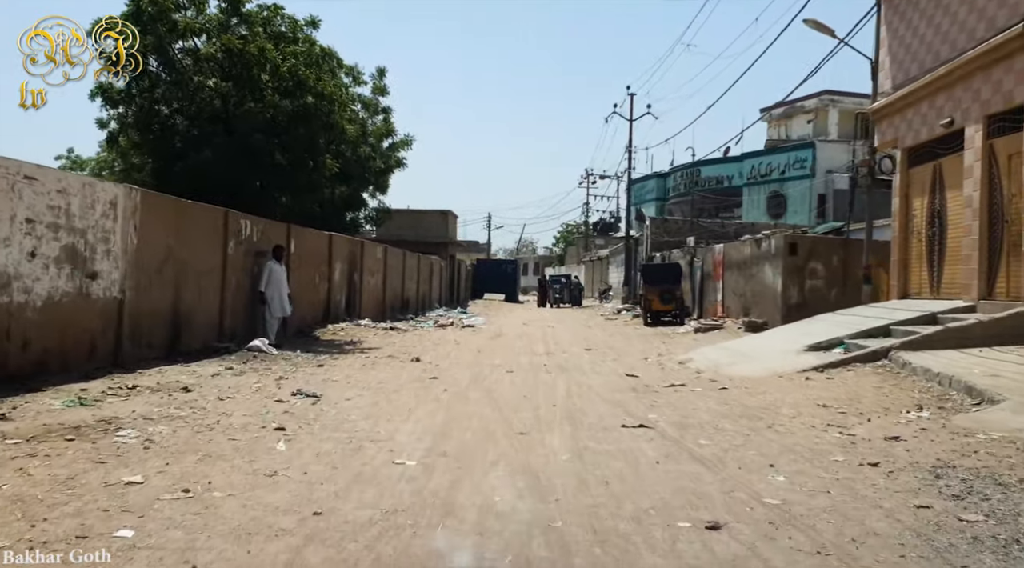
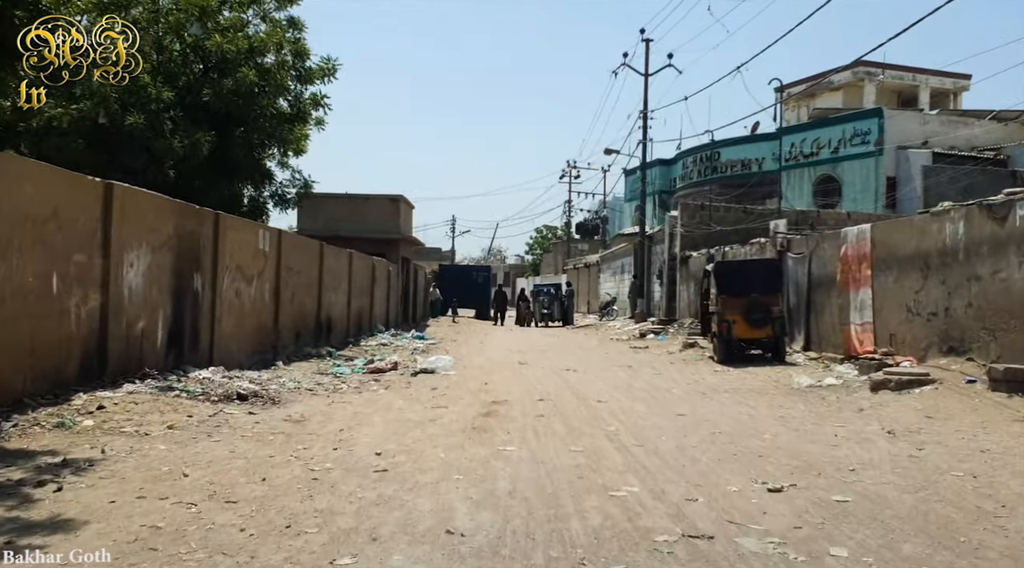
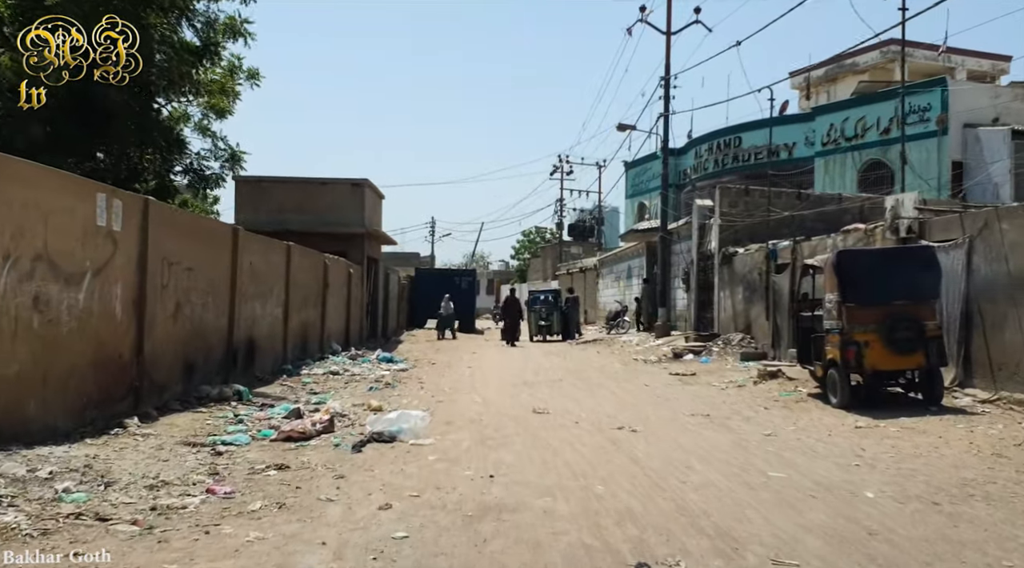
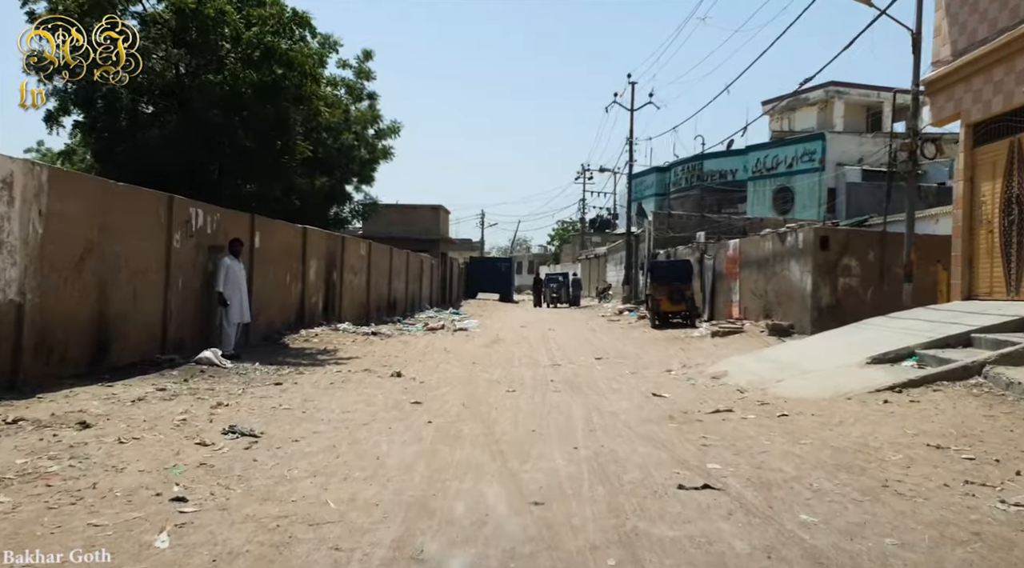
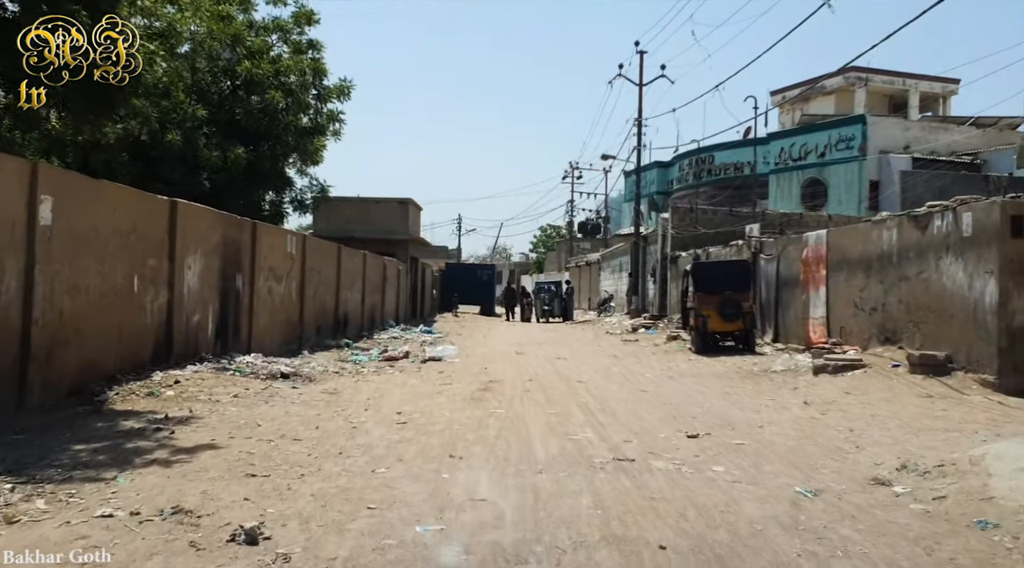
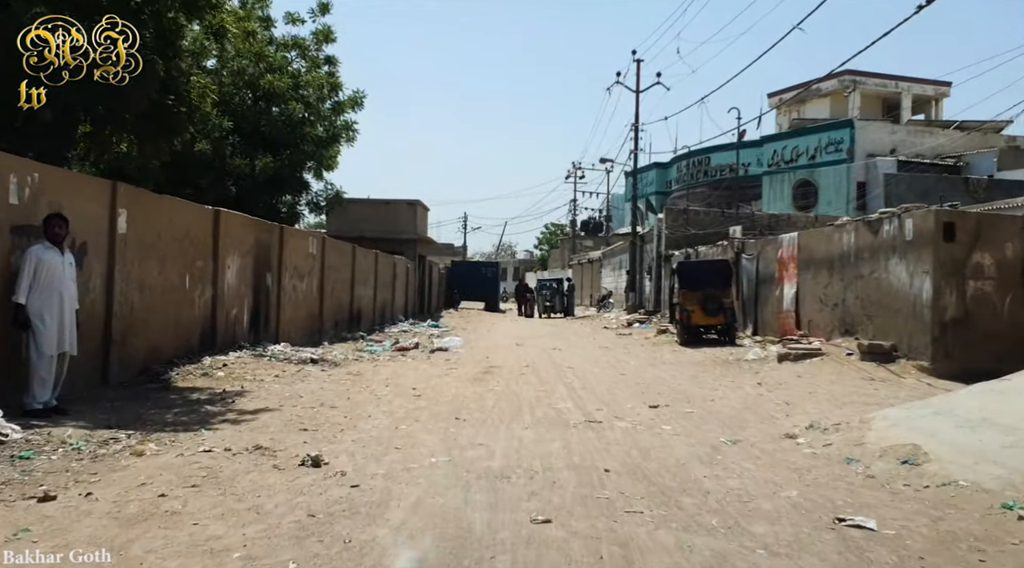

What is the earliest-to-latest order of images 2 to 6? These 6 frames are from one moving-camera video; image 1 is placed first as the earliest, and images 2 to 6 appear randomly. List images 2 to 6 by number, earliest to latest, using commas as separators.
4, 6, 5, 2, 3
